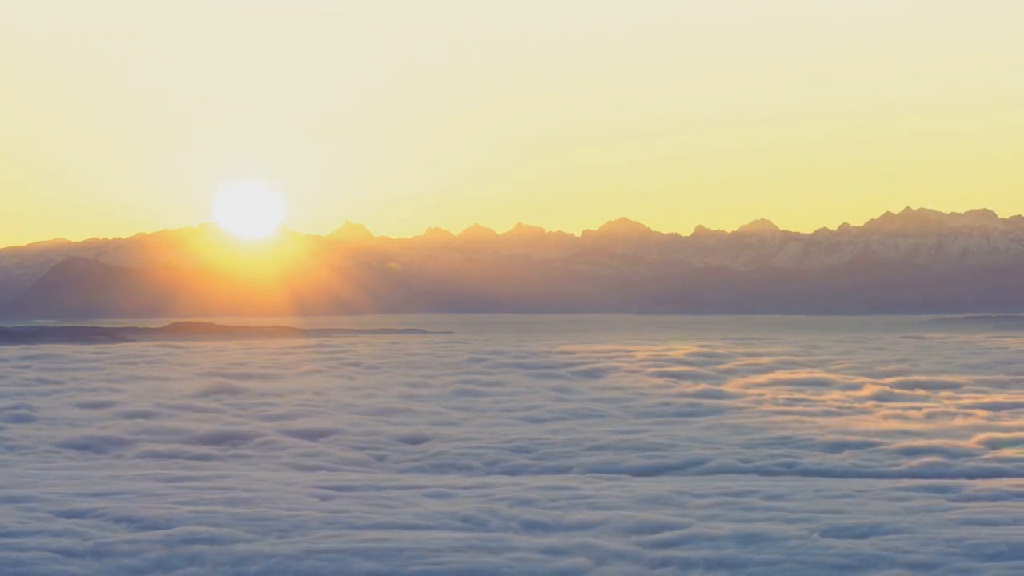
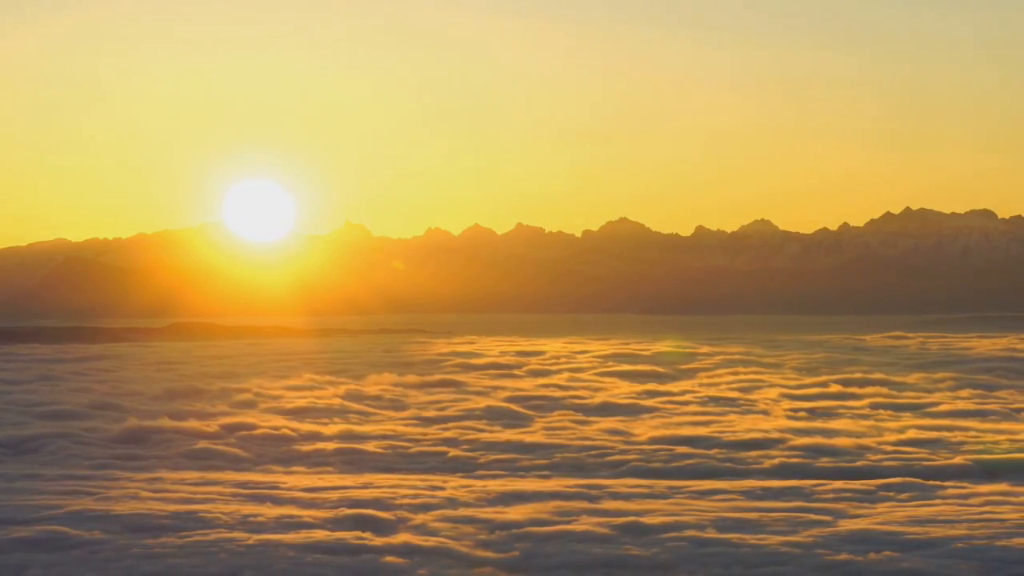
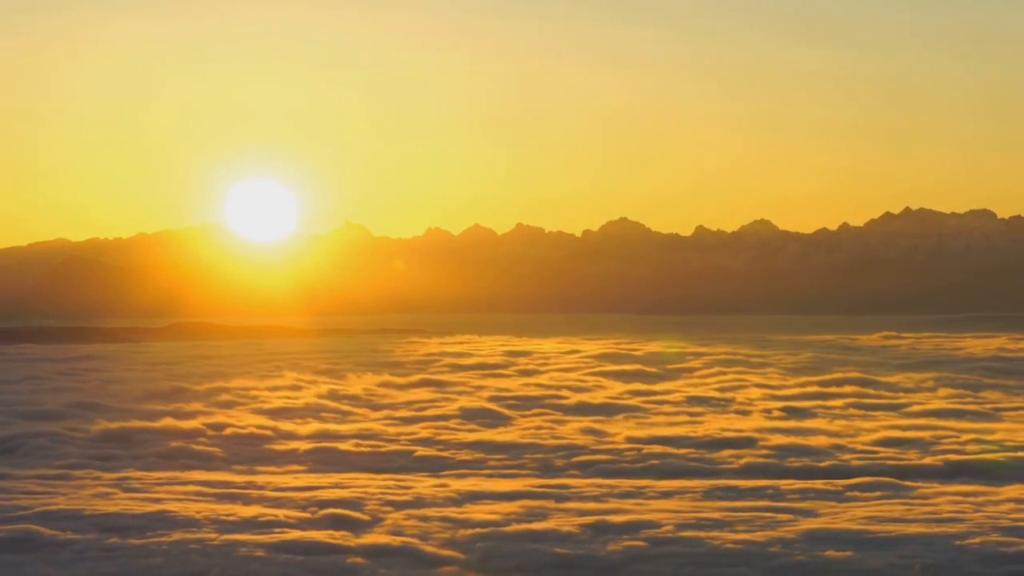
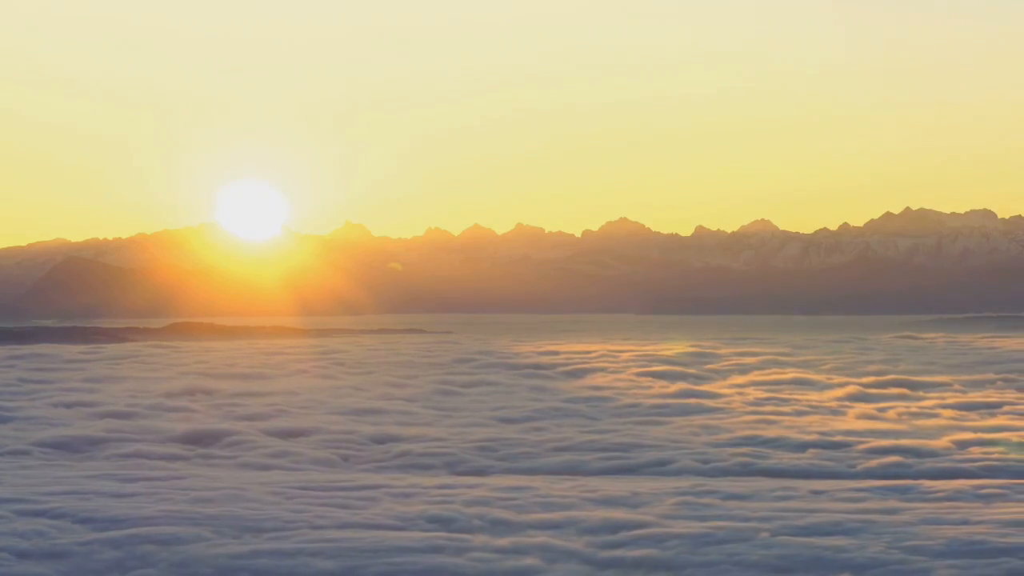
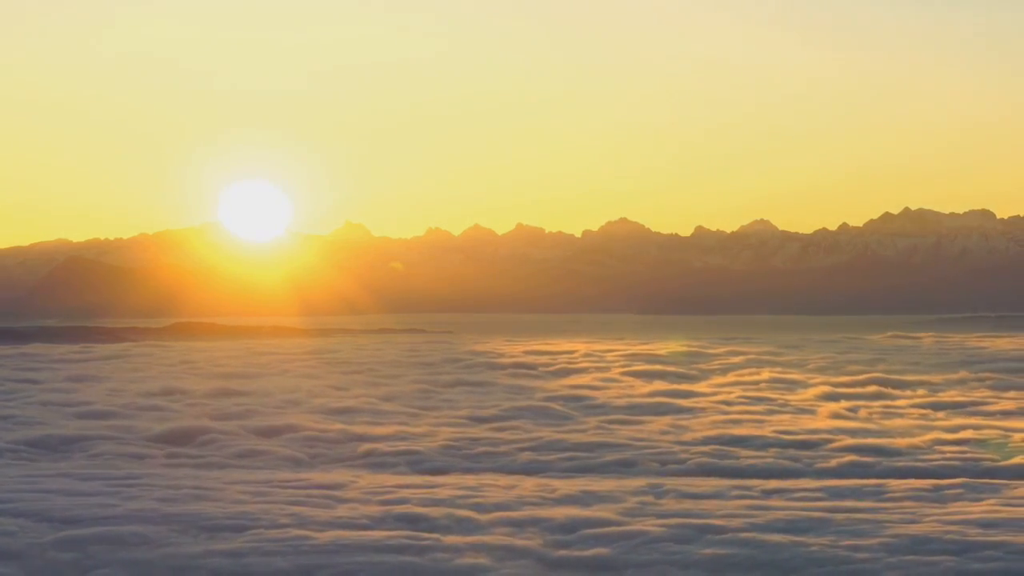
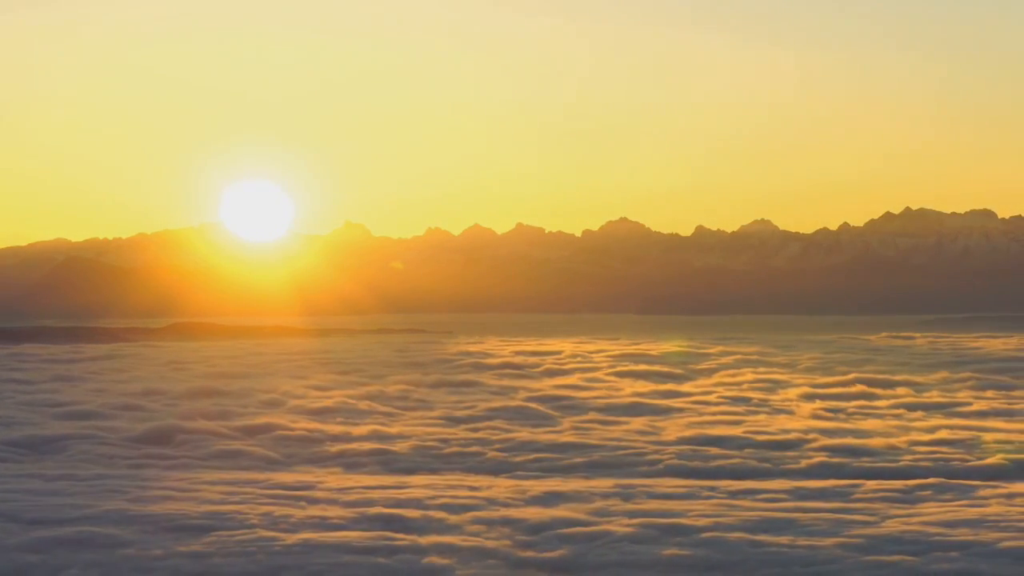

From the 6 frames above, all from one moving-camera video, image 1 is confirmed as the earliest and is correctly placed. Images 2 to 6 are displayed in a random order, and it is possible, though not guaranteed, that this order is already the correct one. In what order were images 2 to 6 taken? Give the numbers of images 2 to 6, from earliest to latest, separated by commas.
4, 5, 6, 2, 3
